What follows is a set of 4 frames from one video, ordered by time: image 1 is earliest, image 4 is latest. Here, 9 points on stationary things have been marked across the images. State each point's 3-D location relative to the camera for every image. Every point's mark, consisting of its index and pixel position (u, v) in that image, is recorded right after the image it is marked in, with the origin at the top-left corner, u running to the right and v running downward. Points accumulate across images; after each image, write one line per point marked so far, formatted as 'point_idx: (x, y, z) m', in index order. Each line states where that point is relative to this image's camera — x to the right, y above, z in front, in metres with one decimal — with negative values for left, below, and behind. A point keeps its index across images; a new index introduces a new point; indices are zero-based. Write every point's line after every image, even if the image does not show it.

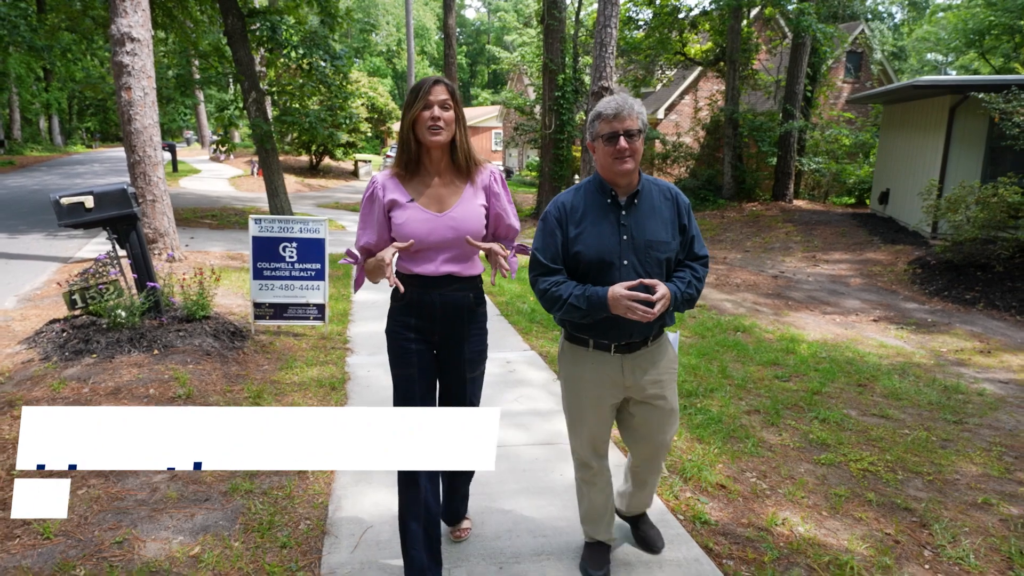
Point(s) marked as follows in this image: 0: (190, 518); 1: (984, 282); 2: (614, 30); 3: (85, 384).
0: (-1.4, -1.0, +2.9) m
1: (+6.7, +0.1, +9.3) m
2: (+1.4, +3.5, +8.9) m
3: (-2.7, -0.6, +4.1) m
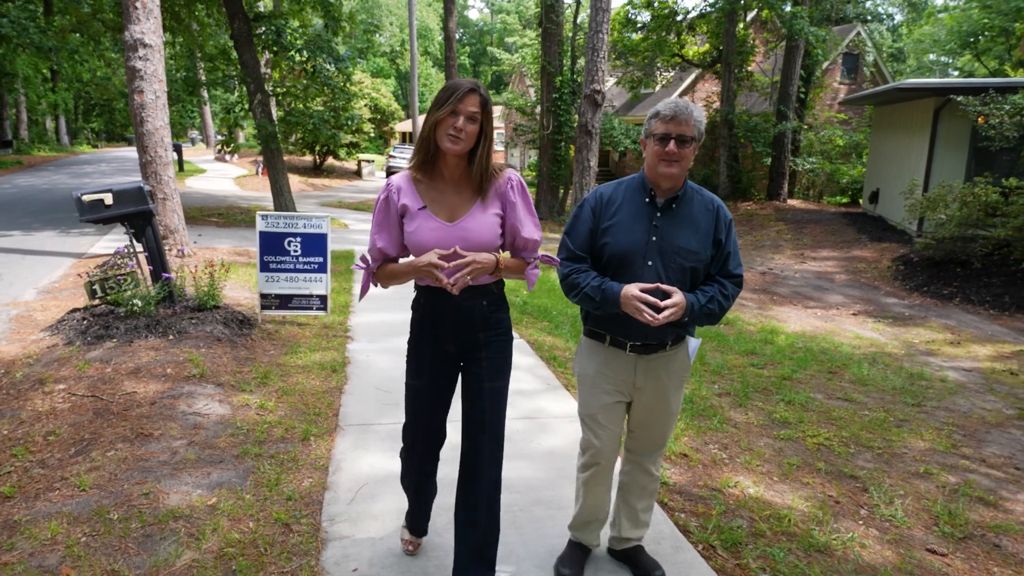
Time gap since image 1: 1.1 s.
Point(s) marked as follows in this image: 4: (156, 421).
0: (-1.5, -0.9, +3.3) m
1: (+6.6, +0.1, +9.6) m
2: (+1.3, +3.6, +9.3) m
3: (-2.8, -0.5, +4.5) m
4: (-2.0, -0.8, +3.8) m
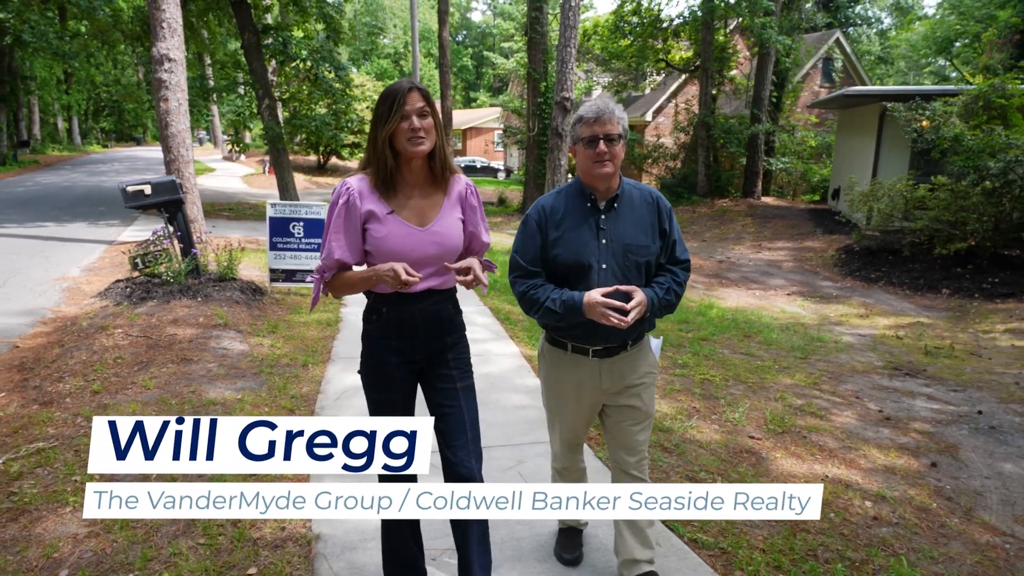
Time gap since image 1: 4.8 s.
0: (-1.9, -0.7, +4.5) m
1: (+6.2, +0.4, +10.8) m
2: (+1.0, +3.8, +10.5) m
3: (-3.2, -0.3, +5.8) m
4: (-2.4, -0.5, +5.0) m
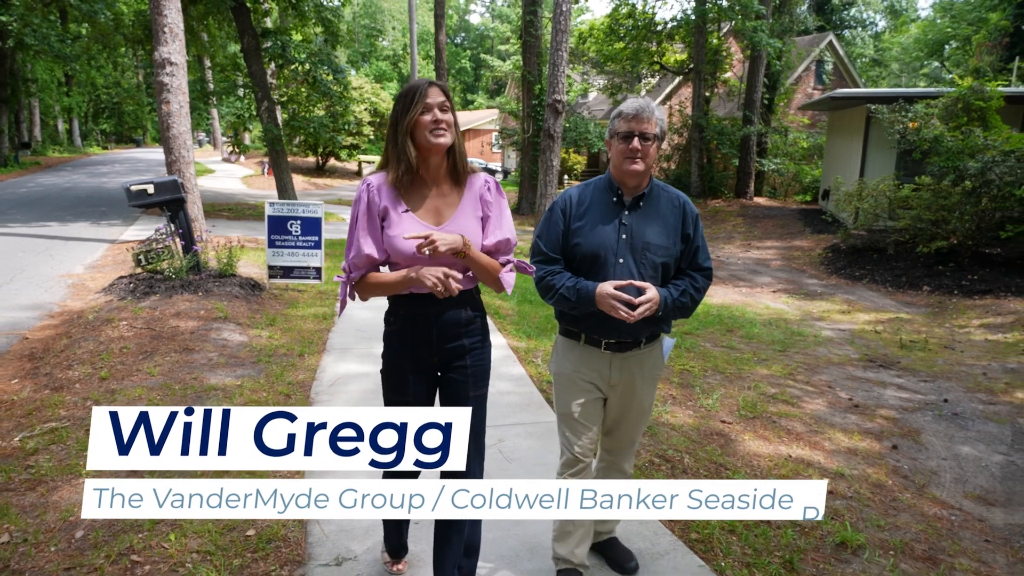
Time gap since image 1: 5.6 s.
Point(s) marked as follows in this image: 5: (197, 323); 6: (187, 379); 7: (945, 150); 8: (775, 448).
0: (-2.0, -0.6, +4.8) m
1: (+6.1, +0.4, +11.1) m
2: (+0.9, +3.9, +10.8) m
3: (-3.3, -0.2, +6.1) m
4: (-2.5, -0.4, +5.3) m
5: (-2.8, -0.3, +5.7) m
6: (-2.2, -0.6, +4.5) m
7: (+6.9, +2.2, +10.5) m
8: (+1.7, -1.0, +4.3) m
